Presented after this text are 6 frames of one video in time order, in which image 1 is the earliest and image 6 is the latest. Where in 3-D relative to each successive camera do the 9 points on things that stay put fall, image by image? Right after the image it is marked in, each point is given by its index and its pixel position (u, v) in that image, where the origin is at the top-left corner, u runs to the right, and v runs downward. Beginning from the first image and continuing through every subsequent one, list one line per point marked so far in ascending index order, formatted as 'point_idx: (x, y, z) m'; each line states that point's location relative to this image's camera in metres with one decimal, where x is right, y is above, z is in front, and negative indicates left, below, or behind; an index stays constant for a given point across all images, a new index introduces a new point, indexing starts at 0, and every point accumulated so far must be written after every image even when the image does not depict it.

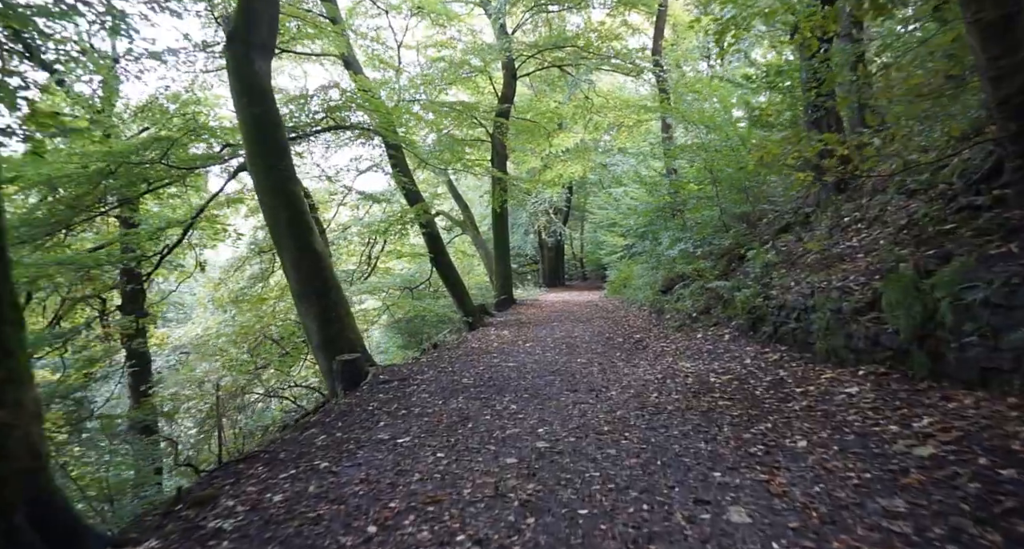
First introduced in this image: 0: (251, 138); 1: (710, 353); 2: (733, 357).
0: (-3.4, +1.8, +6.5) m
1: (+2.5, -1.0, +6.3) m
2: (+2.5, -0.9, +5.8) m
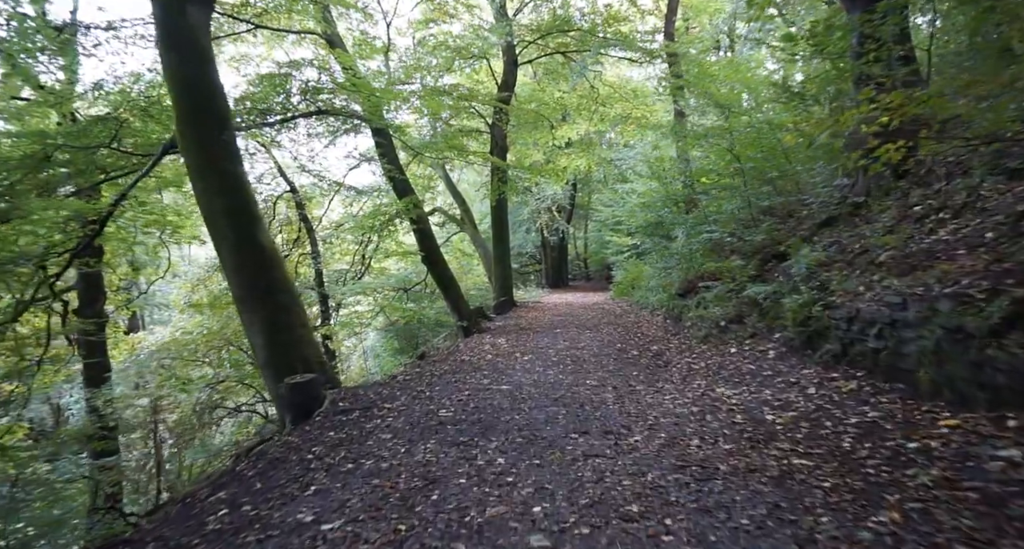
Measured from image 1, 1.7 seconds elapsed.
0: (-3.4, +1.8, +5.2) m
1: (+2.4, -1.0, +5.0) m
2: (+2.5, -1.0, +4.5) m
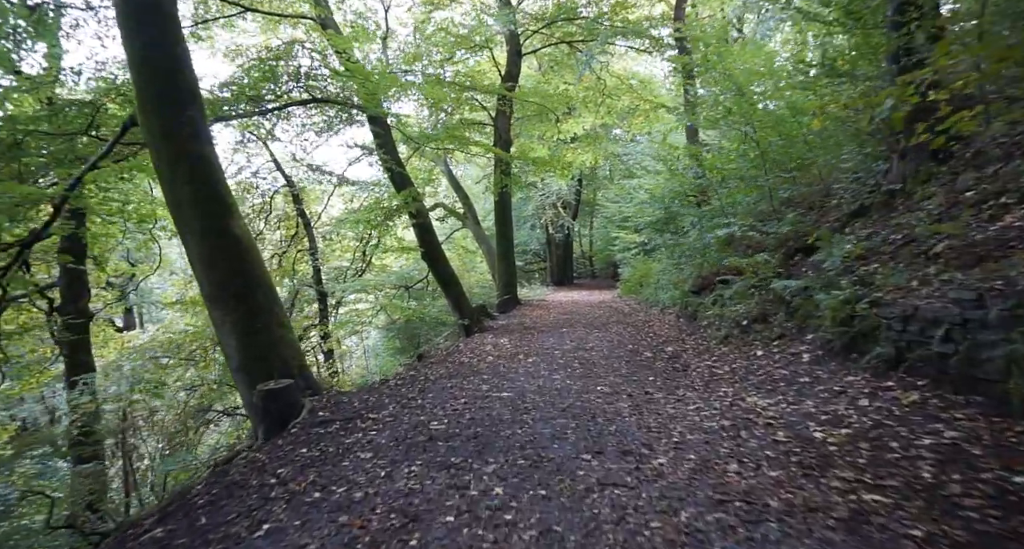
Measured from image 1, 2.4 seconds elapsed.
0: (-3.4, +1.8, +4.7) m
1: (+2.4, -0.9, +4.4) m
2: (+2.5, -0.9, +3.9) m
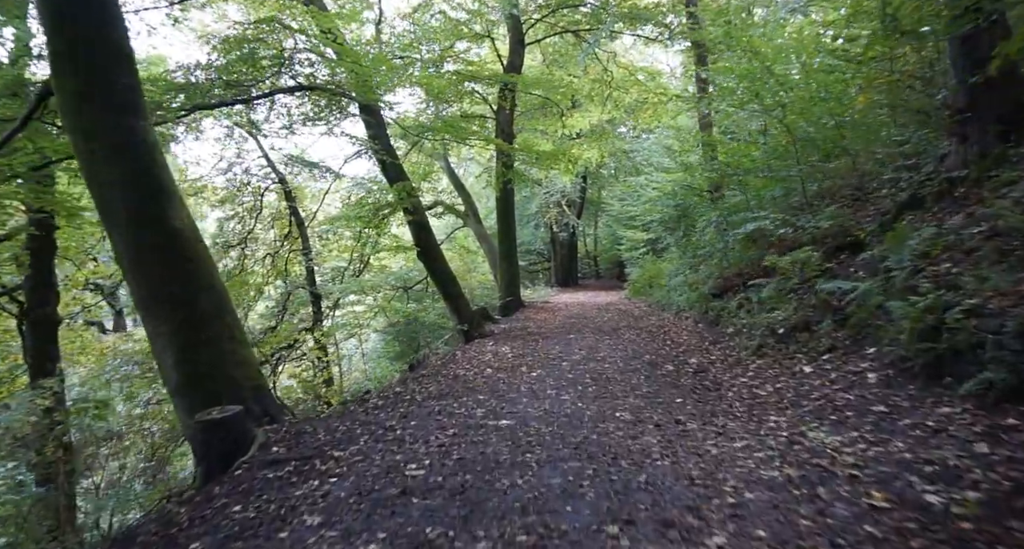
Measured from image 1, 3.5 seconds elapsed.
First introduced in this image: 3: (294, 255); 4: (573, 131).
0: (-3.4, +1.8, +3.8) m
1: (+2.4, -1.0, +3.5) m
2: (+2.5, -0.9, +3.0) m
3: (-6.5, +0.6, +15.0) m
4: (+2.2, +5.3, +18.4) m
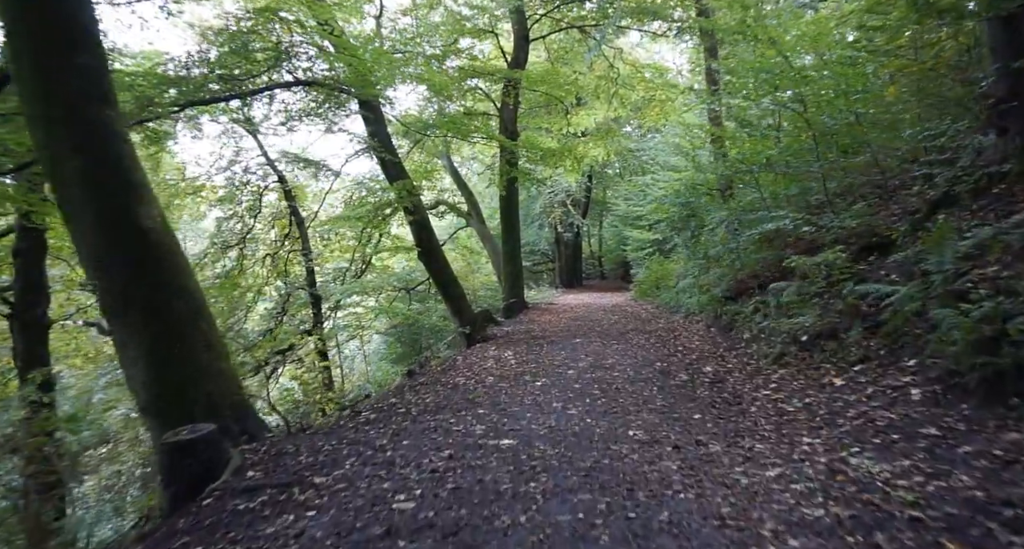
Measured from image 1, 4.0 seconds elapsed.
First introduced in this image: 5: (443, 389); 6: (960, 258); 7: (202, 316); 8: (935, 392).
0: (-3.4, +1.8, +3.5) m
1: (+2.4, -1.0, +3.1) m
2: (+2.5, -0.9, +2.6) m
3: (-6.4, +0.6, +14.7) m
4: (+2.4, +5.2, +18.0) m
5: (-0.8, -1.3, +6.0) m
6: (+3.7, +0.1, +4.2) m
7: (-2.4, -0.3, +3.9) m
8: (+2.9, -0.8, +3.5) m
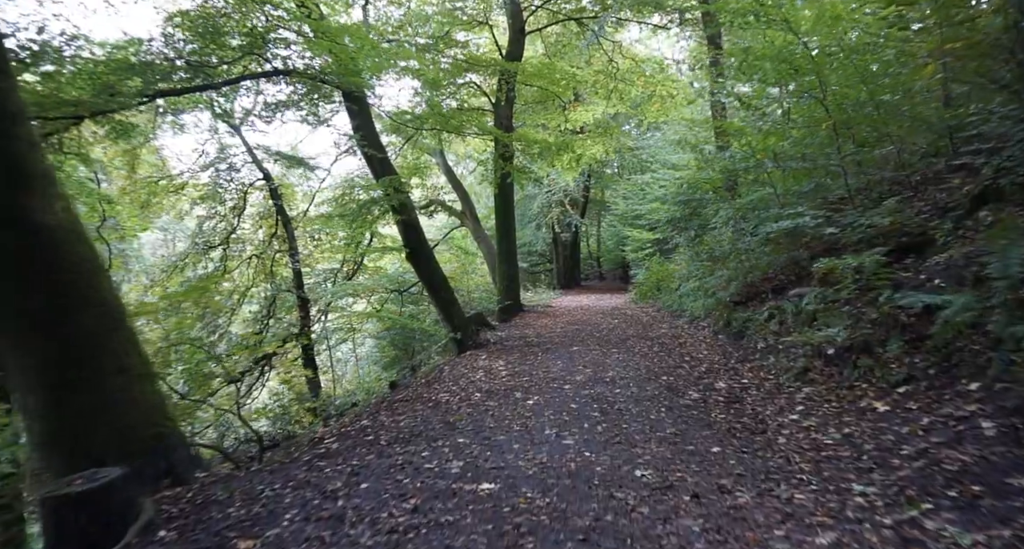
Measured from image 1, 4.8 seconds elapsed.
0: (-3.5, +1.7, +2.8) m
1: (+2.3, -1.0, +2.4) m
2: (+2.4, -1.0, +1.9) m
3: (-6.5, +0.5, +14.0) m
4: (+2.2, +5.2, +17.4) m
5: (-0.9, -1.4, +5.3) m
6: (+3.6, +0.1, +3.5) m
7: (-2.5, -0.4, +3.2) m
8: (+2.8, -0.8, +2.8) m
